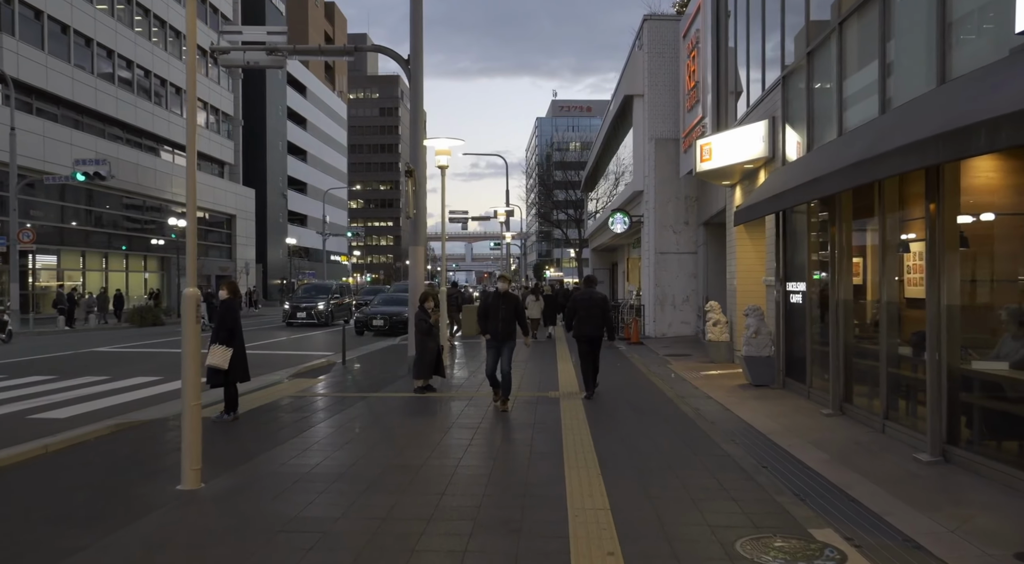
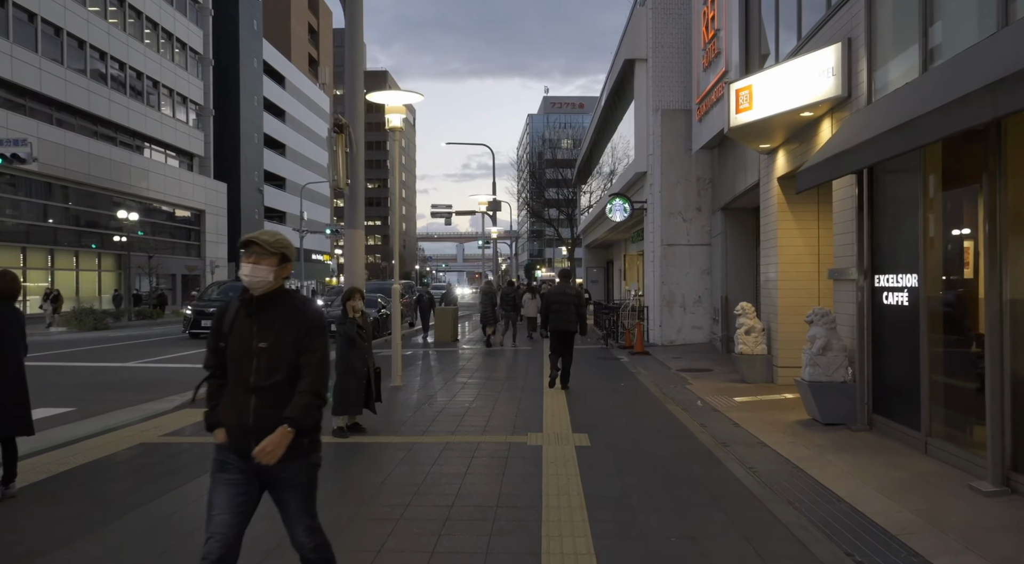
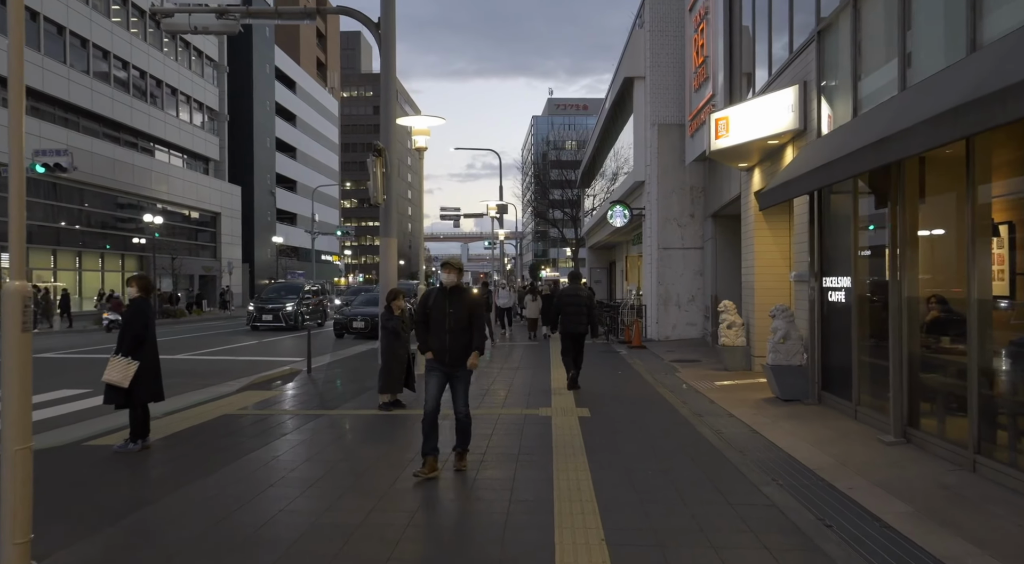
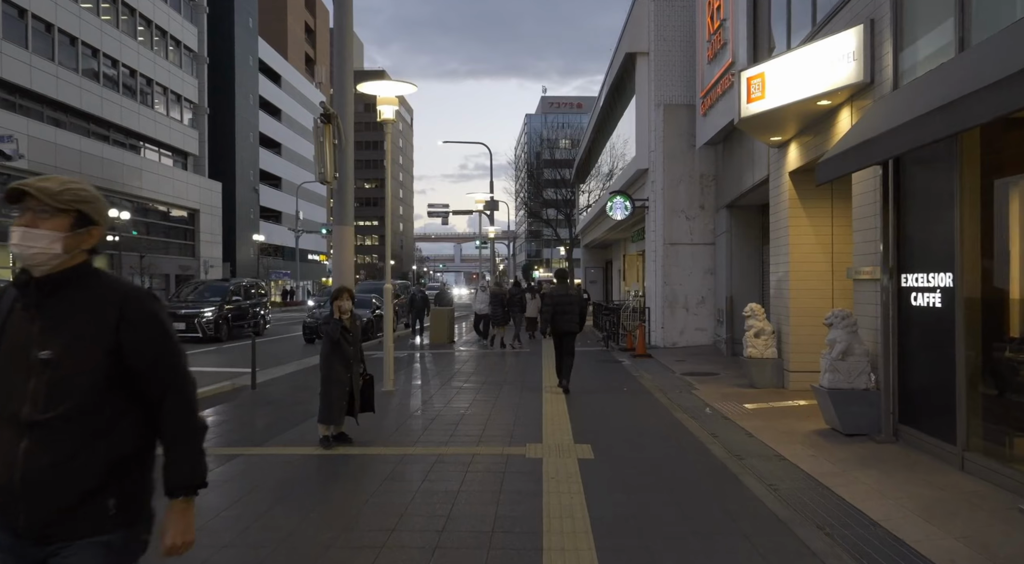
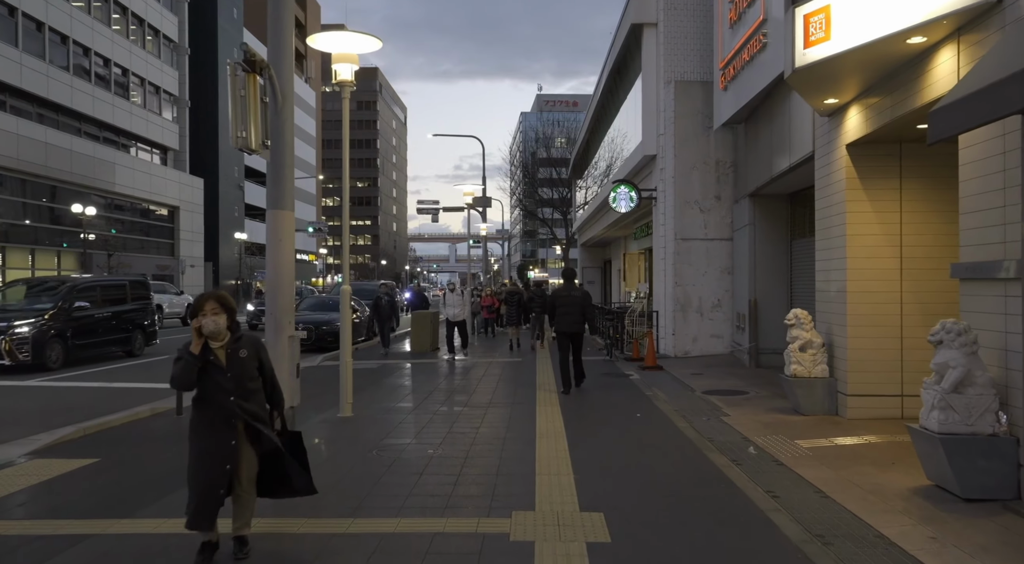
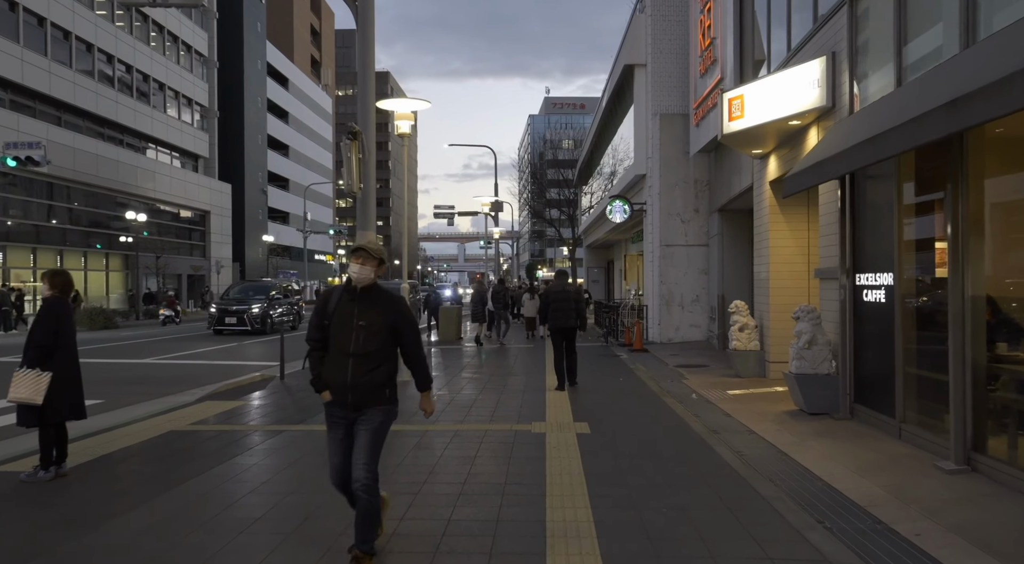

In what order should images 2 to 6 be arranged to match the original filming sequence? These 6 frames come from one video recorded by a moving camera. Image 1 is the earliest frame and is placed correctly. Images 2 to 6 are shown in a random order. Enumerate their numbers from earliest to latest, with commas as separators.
3, 6, 2, 4, 5
